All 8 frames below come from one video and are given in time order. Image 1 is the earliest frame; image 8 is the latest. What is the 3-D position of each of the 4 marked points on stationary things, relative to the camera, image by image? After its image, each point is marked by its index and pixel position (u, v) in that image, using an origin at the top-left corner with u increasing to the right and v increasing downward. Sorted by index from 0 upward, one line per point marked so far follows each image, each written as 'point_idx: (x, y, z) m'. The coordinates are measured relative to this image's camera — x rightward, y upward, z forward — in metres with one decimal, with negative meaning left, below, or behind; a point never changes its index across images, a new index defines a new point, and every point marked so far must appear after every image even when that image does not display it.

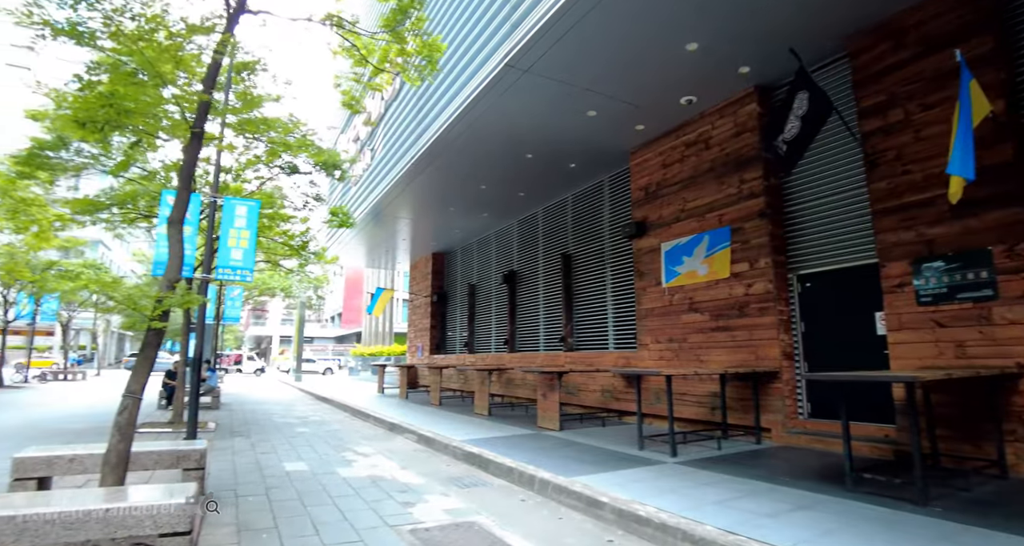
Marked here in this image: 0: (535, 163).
0: (+0.5, +2.5, +12.2) m
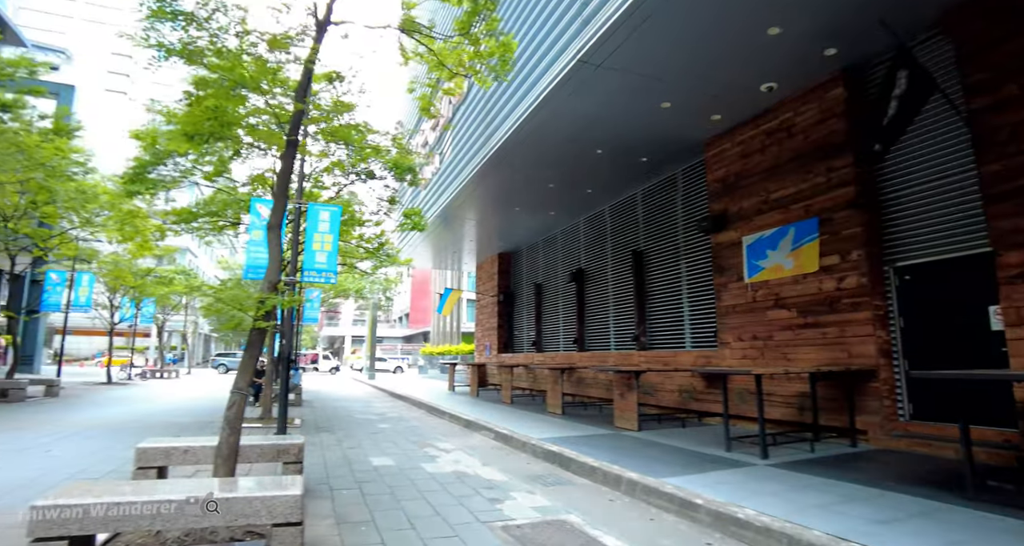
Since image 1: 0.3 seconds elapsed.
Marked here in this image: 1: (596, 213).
0: (+2.1, +2.6, +12.0) m
1: (+2.5, +1.7, +15.5) m
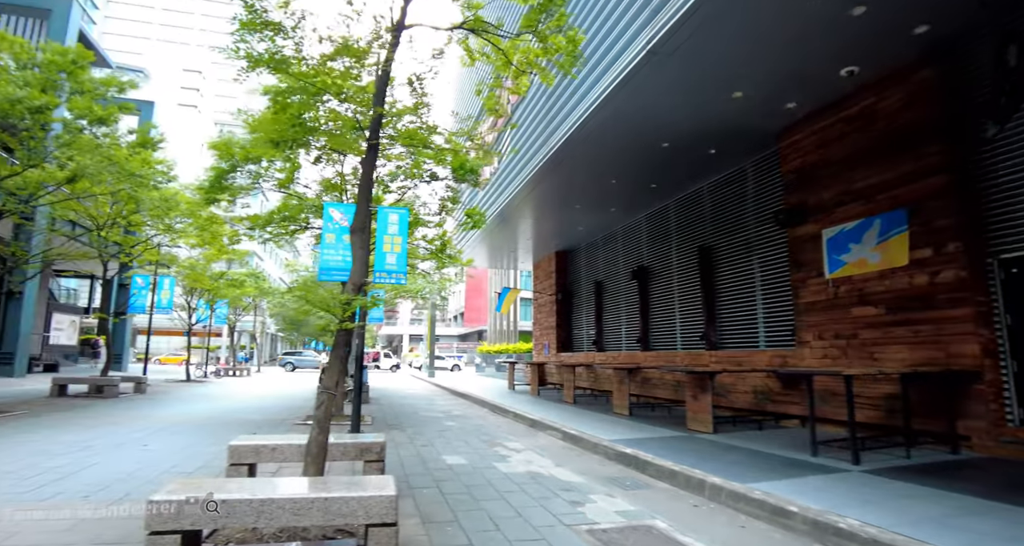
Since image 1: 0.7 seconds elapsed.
0: (+3.4, +2.6, +11.6) m
1: (+4.2, +1.8, +15.1) m
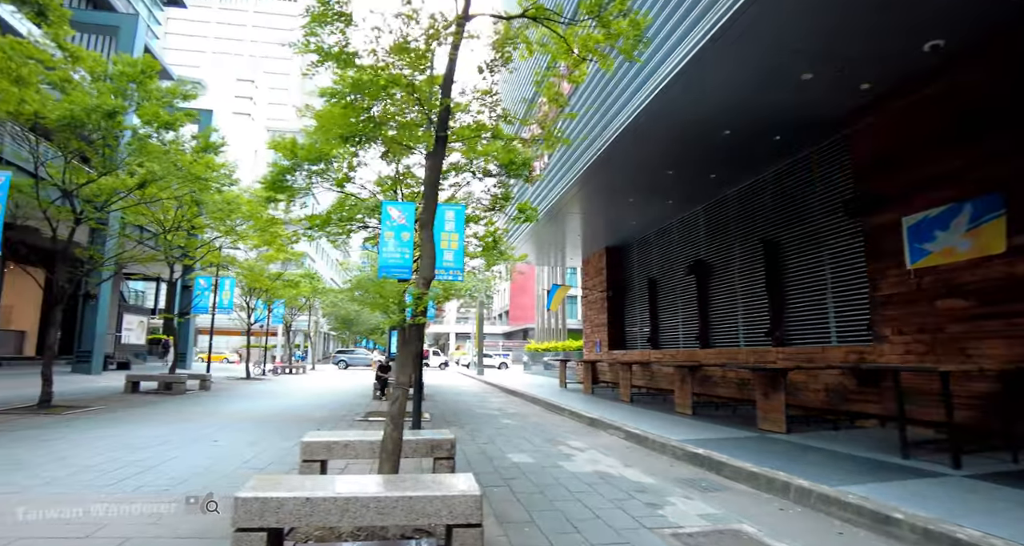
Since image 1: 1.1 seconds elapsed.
0: (+4.6, +2.8, +11.1) m
1: (+5.6, +2.0, +14.6) m
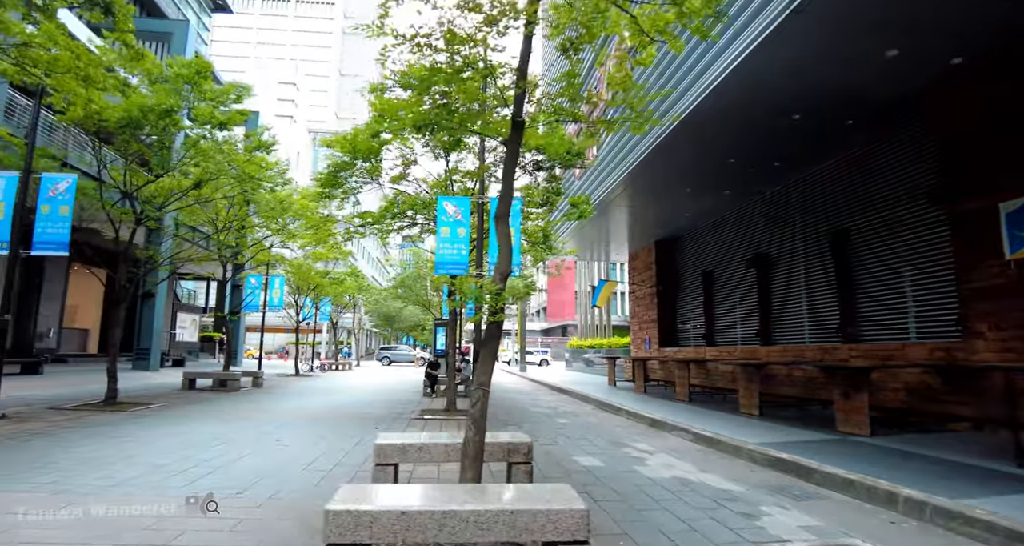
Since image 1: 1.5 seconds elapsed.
0: (+5.7, +2.9, +10.5) m
1: (+6.9, +2.2, +13.9) m
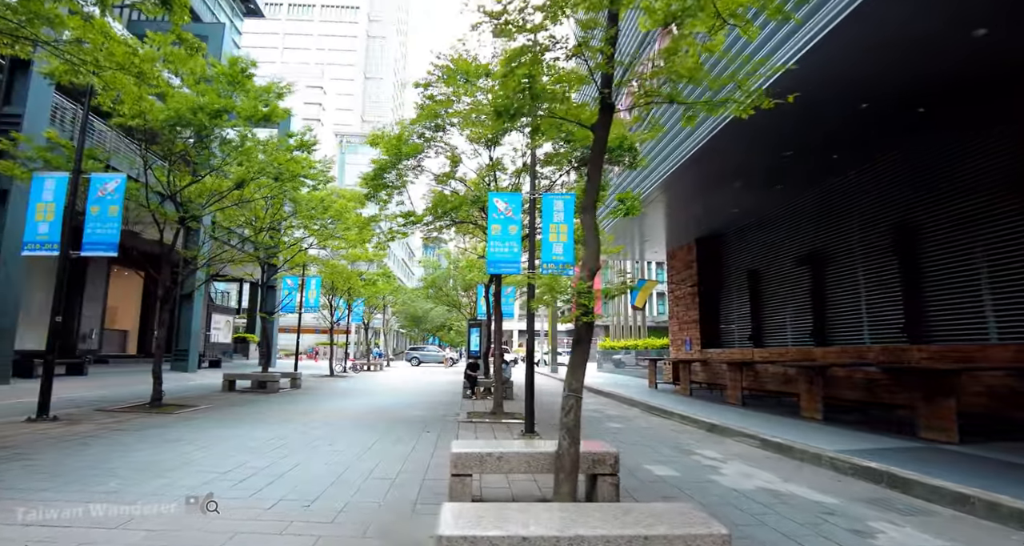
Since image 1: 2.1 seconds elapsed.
0: (+6.6, +3.0, +9.9) m
1: (+8.0, +2.2, +13.2) m
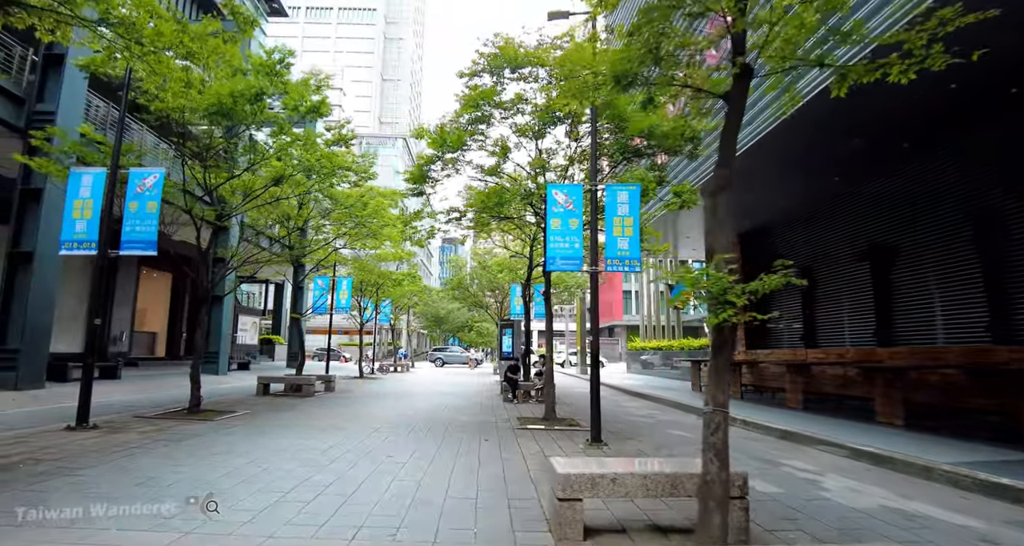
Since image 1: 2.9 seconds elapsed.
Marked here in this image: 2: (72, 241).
0: (+7.6, +3.1, +9.1) m
1: (+9.0, +2.3, +12.4) m
2: (-6.9, +0.5, +8.3) m
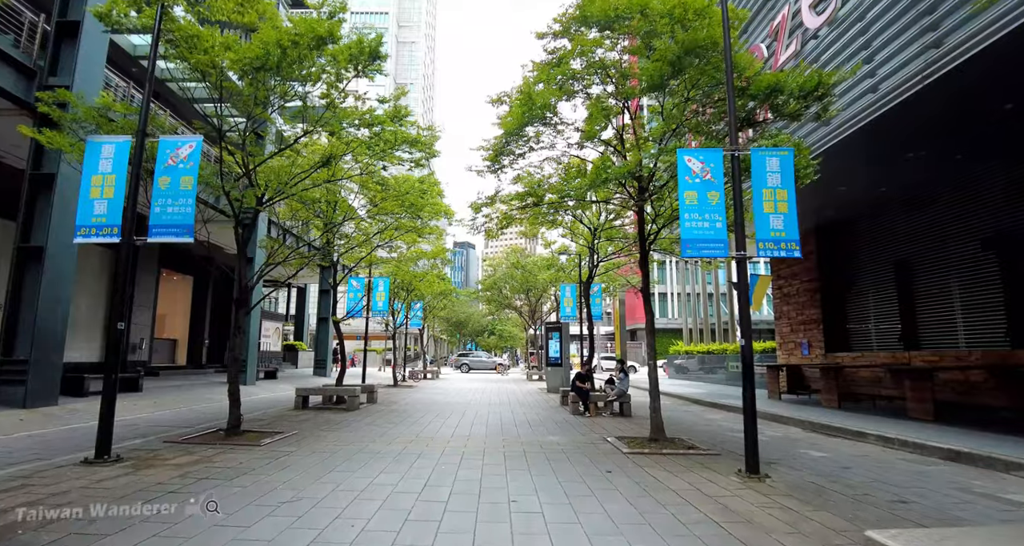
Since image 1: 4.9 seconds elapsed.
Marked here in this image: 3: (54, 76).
0: (+9.1, +3.3, +7.4) m
1: (+10.6, +2.5, +10.6) m
2: (-5.4, +0.6, +6.8) m
3: (-8.9, +3.8, +10.3) m
